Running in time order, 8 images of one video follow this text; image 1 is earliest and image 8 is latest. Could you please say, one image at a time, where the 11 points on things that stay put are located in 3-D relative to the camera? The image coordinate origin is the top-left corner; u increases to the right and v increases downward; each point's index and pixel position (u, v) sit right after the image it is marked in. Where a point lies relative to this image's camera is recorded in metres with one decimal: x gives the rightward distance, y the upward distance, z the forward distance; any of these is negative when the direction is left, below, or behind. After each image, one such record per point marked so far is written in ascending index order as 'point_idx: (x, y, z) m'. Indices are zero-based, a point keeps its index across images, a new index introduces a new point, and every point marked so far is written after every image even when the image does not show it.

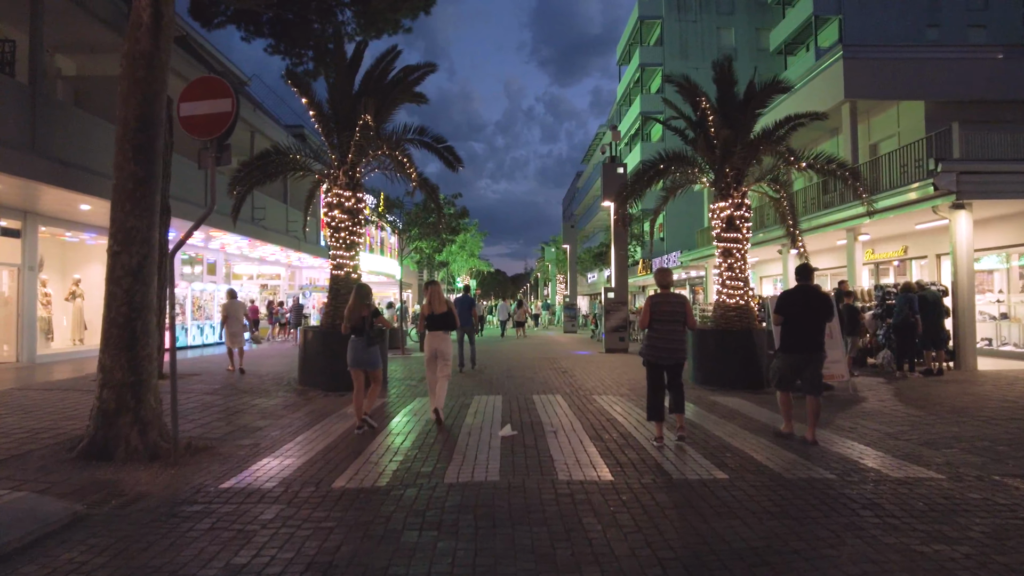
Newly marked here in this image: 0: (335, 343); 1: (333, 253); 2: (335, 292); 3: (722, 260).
0: (-3.1, -0.9, +11.5) m
1: (-3.3, +0.7, +12.1) m
2: (-3.2, -0.1, +11.9) m
3: (+3.8, +0.5, +12.2) m
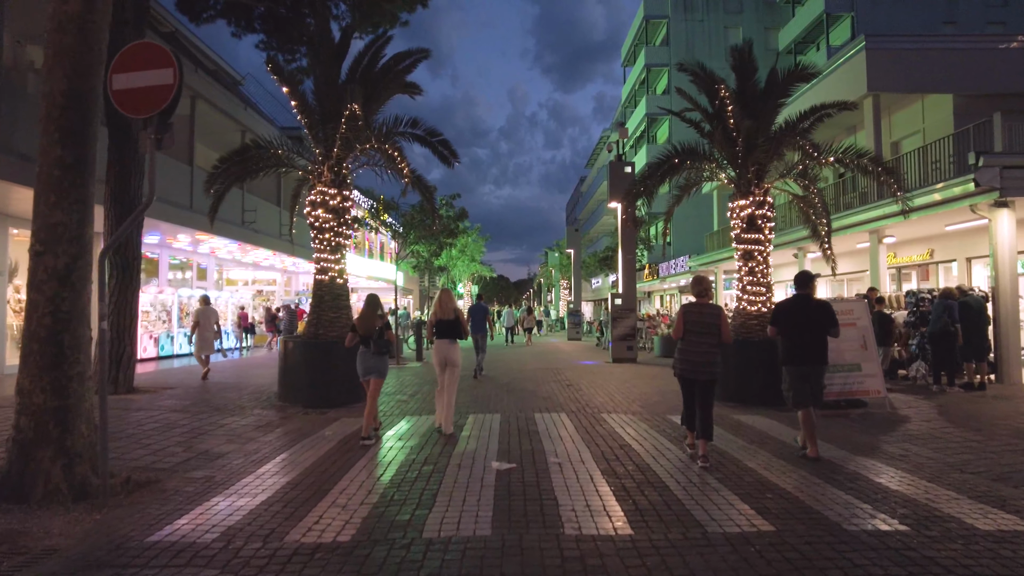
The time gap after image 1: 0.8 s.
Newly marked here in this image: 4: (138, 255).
0: (-3.1, -1.0, +10.5) m
1: (-3.3, +0.6, +11.1) m
2: (-3.2, -0.2, +10.9) m
3: (+3.8, +0.4, +11.1) m
4: (-6.6, +0.6, +11.7) m
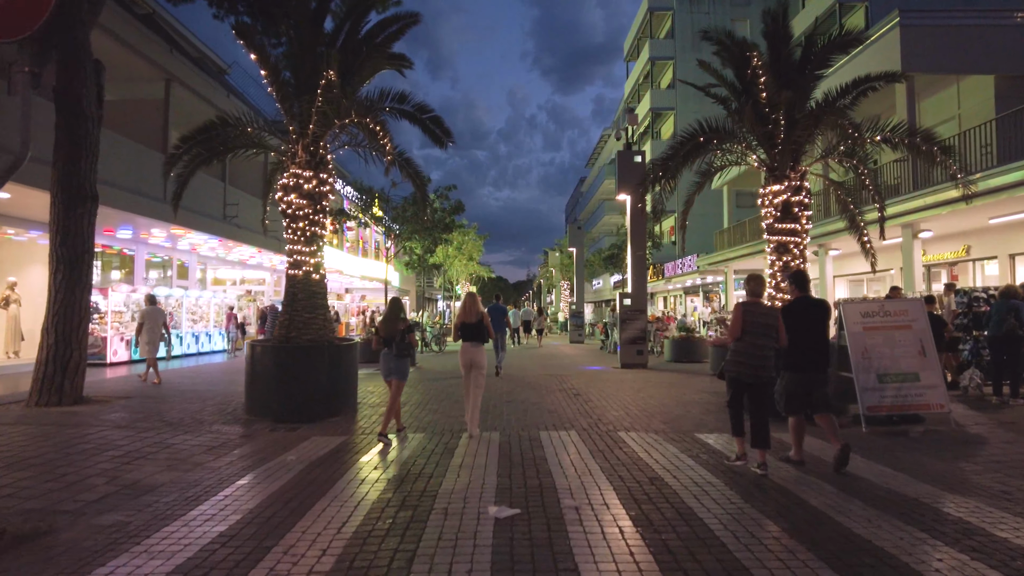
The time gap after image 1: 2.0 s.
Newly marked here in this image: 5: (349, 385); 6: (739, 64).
0: (-3.0, -1.0, +9.2) m
1: (-3.3, +0.6, +9.7) m
2: (-3.2, -0.1, +9.6) m
3: (+3.8, +0.4, +9.8) m
4: (-6.6, +0.6, +10.3) m
5: (-2.4, -1.4, +9.8) m
6: (+3.4, +3.3, +9.9) m
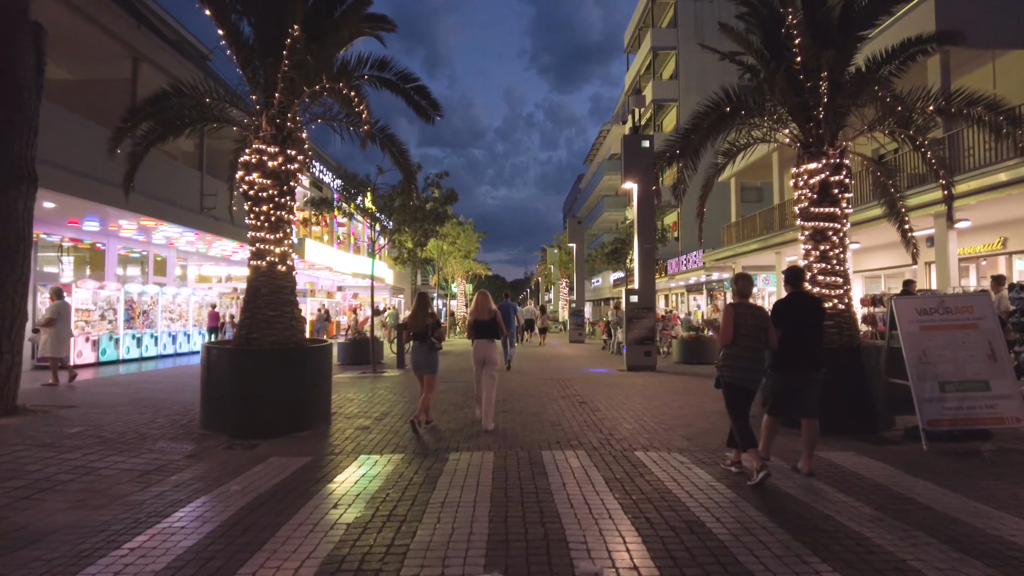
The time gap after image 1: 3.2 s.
0: (-3.1, -0.9, +7.9) m
1: (-3.3, +0.7, +8.4) m
2: (-3.2, -0.1, +8.3) m
3: (+3.8, +0.5, +8.5) m
4: (-6.6, +0.7, +9.0) m
5: (-2.4, -1.4, +8.5) m
6: (+3.3, +3.4, +8.6) m
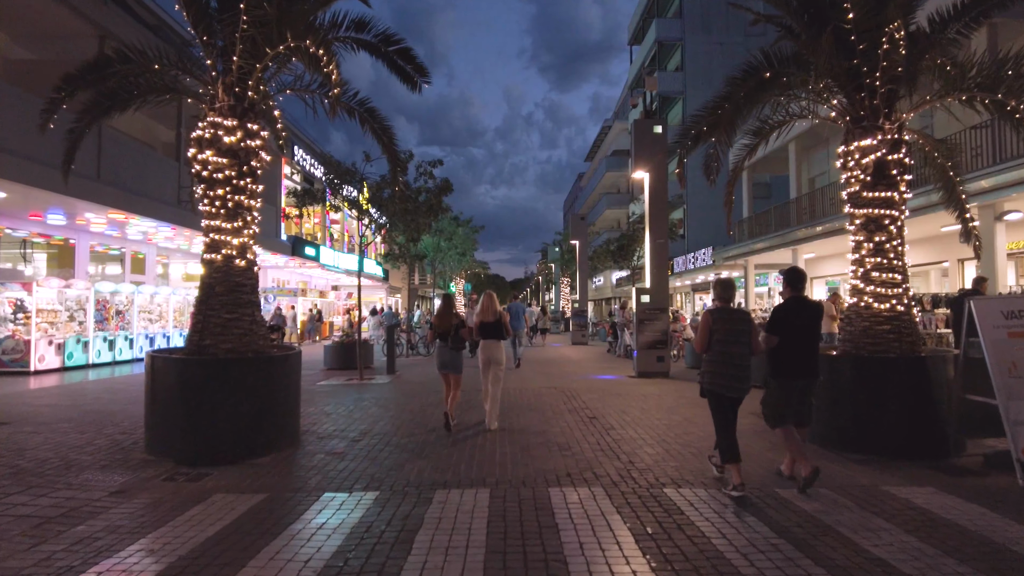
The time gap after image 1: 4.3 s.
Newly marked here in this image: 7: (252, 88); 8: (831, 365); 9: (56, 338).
0: (-3.1, -0.9, +6.6) m
1: (-3.3, +0.7, +7.2) m
2: (-3.2, 0.0, +7.0) m
3: (+3.8, +0.5, +7.3) m
4: (-6.6, +0.7, +7.7) m
5: (-2.4, -1.3, +7.3) m
6: (+3.3, +3.4, +7.4) m
7: (-2.9, +2.2, +7.3) m
8: (+3.4, -0.8, +7.1) m
9: (-10.6, -1.2, +15.5) m
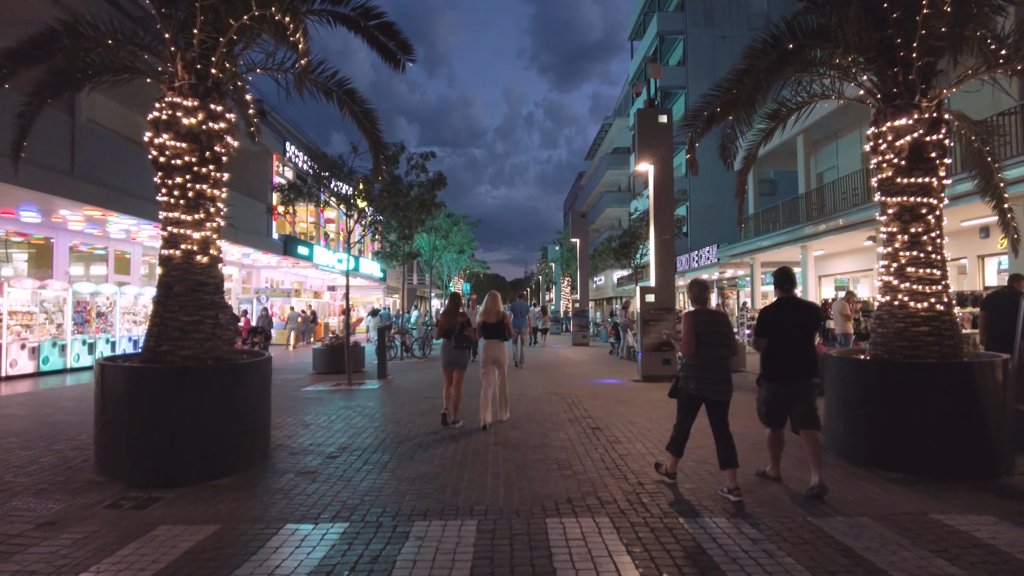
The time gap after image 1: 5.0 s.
0: (-3.1, -0.9, +5.9) m
1: (-3.4, +0.7, +6.4) m
2: (-3.3, 0.0, +6.3) m
3: (+3.7, +0.6, +6.5) m
4: (-6.7, +0.7, +7.0) m
5: (-2.5, -1.3, +6.5) m
6: (+3.2, +3.5, +6.6) m
7: (-2.9, +2.2, +6.6) m
8: (+3.3, -0.8, +6.3) m
9: (-10.7, -1.2, +14.8) m
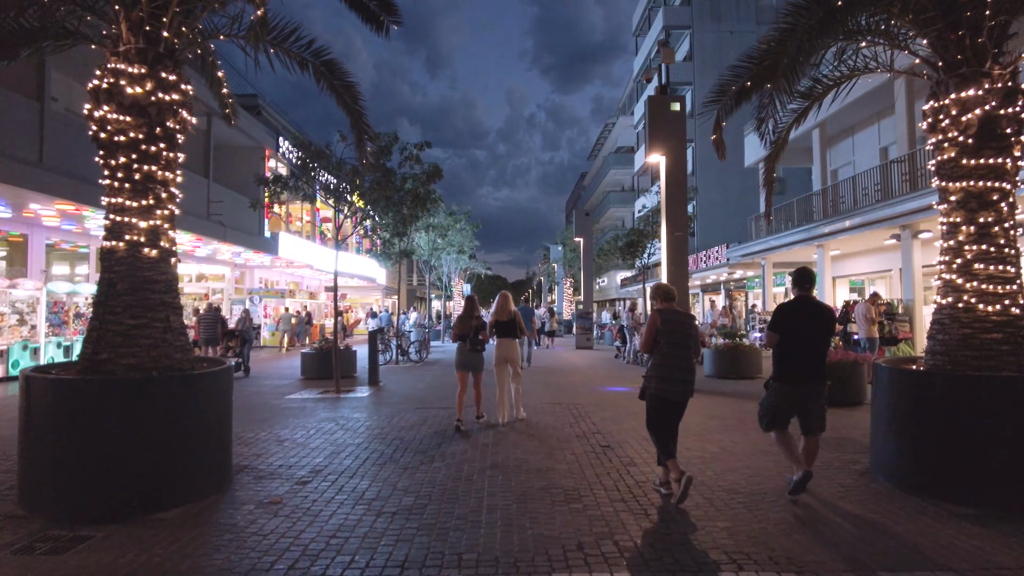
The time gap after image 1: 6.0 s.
0: (-3.1, -0.9, +5.0) m
1: (-3.4, +0.7, +5.5) m
2: (-3.3, 0.0, +5.4) m
3: (+3.7, +0.6, +5.6) m
4: (-6.7, +0.8, +6.1) m
5: (-2.5, -1.3, +5.6) m
6: (+3.3, +3.5, +5.7) m
7: (-2.9, +2.2, +5.7) m
8: (+3.3, -0.8, +5.4) m
9: (-10.6, -1.2, +13.9) m
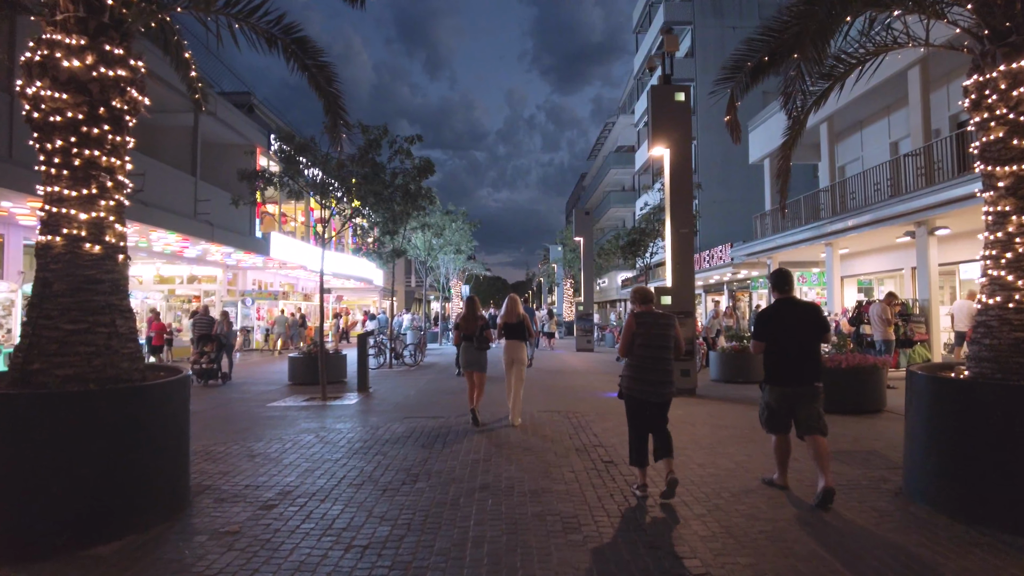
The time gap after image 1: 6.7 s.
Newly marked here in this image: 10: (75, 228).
0: (-3.2, -0.9, +4.3) m
1: (-3.4, +0.7, +4.9) m
2: (-3.4, 0.0, +4.7) m
3: (+3.7, +0.6, +4.9) m
4: (-6.7, +0.8, +5.5) m
5: (-2.6, -1.3, +5.0) m
6: (+3.2, +3.5, +5.1) m
7: (-3.0, +2.2, +5.0) m
8: (+3.2, -0.8, +4.7) m
9: (-10.7, -1.2, +13.2) m
10: (-3.2, +0.4, +4.8) m
